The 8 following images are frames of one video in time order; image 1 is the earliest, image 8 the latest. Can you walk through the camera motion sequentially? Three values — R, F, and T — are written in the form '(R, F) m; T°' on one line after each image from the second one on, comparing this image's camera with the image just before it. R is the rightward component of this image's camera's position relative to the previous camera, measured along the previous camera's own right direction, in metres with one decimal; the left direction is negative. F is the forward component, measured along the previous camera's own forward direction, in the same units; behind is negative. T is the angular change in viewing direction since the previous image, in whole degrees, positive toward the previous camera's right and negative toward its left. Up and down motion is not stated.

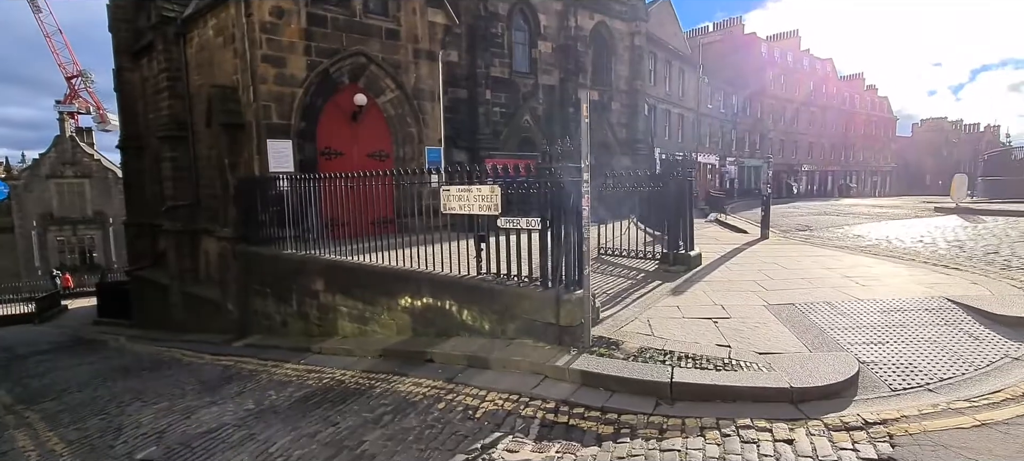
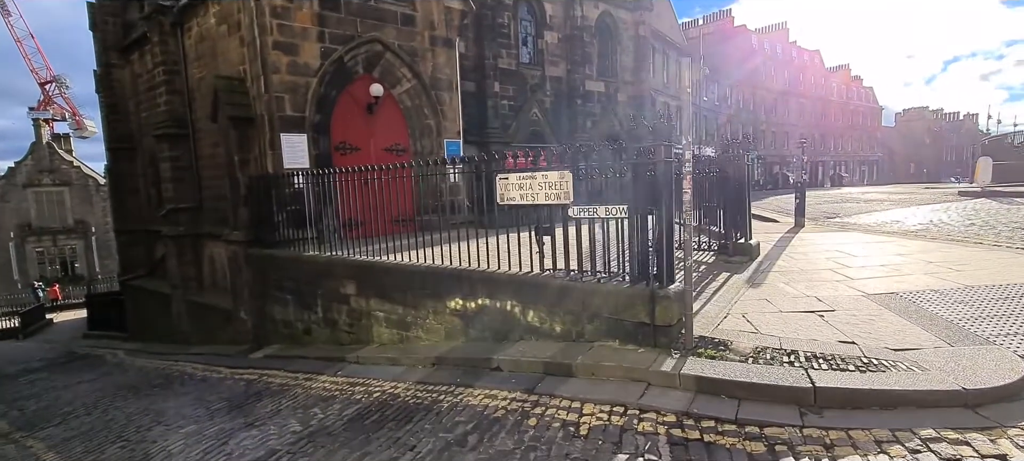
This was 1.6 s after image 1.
(-0.9, +0.6) m; +2°
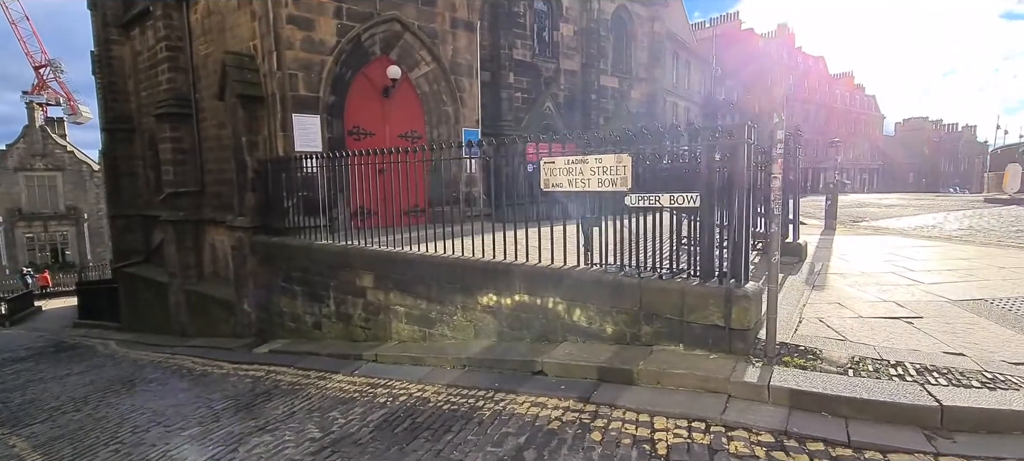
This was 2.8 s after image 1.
(-0.5, +0.5) m; +1°
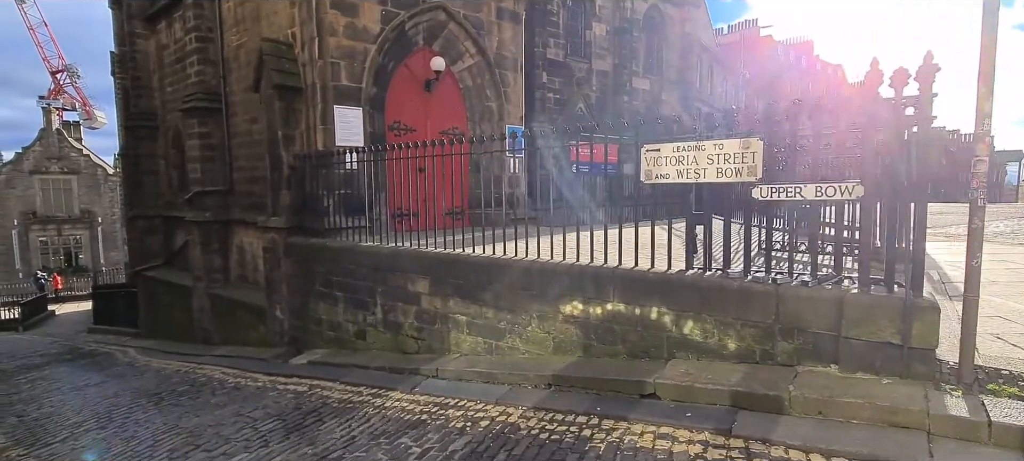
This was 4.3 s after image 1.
(-0.8, +0.6) m; -1°
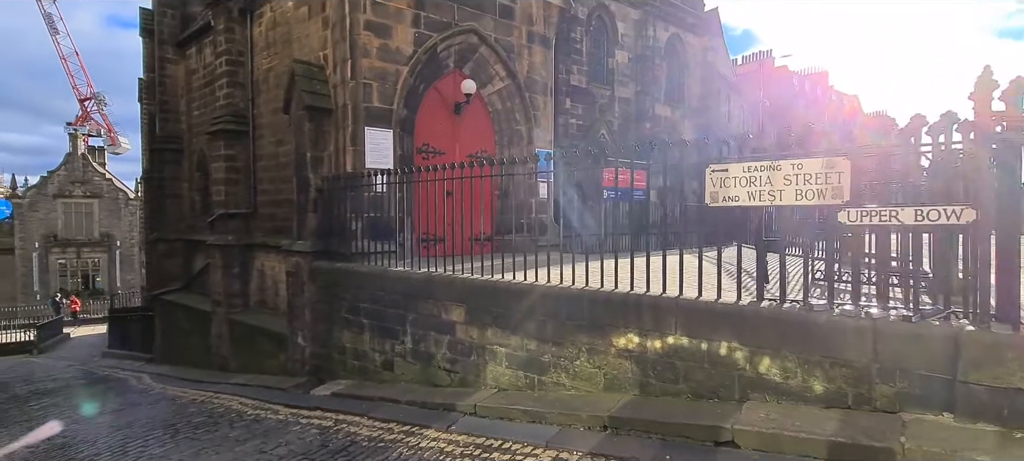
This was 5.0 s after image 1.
(-0.4, +0.3) m; -1°
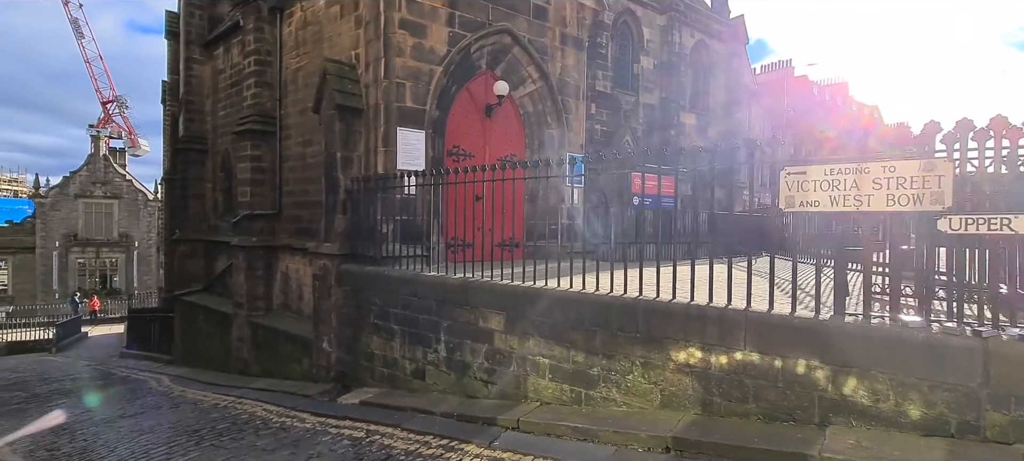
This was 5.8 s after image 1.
(-0.4, +0.3) m; -1°
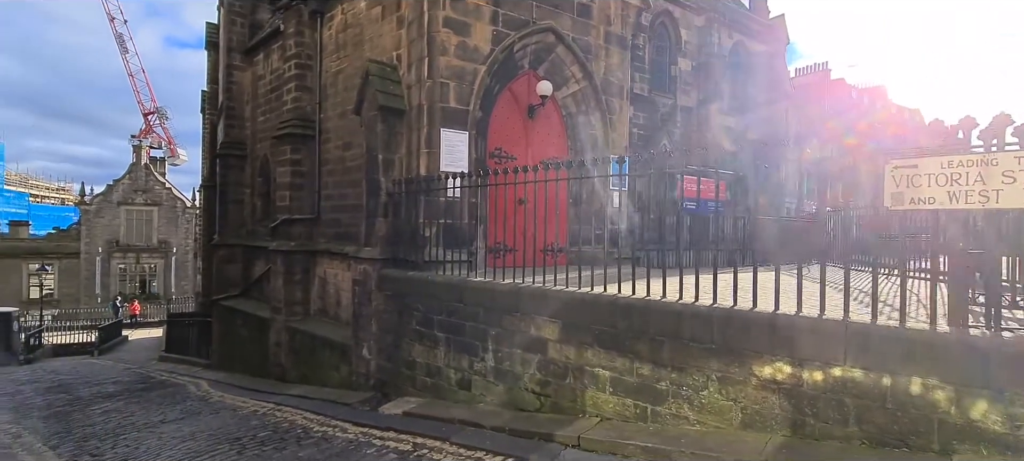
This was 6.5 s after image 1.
(-0.3, +0.3) m; -3°
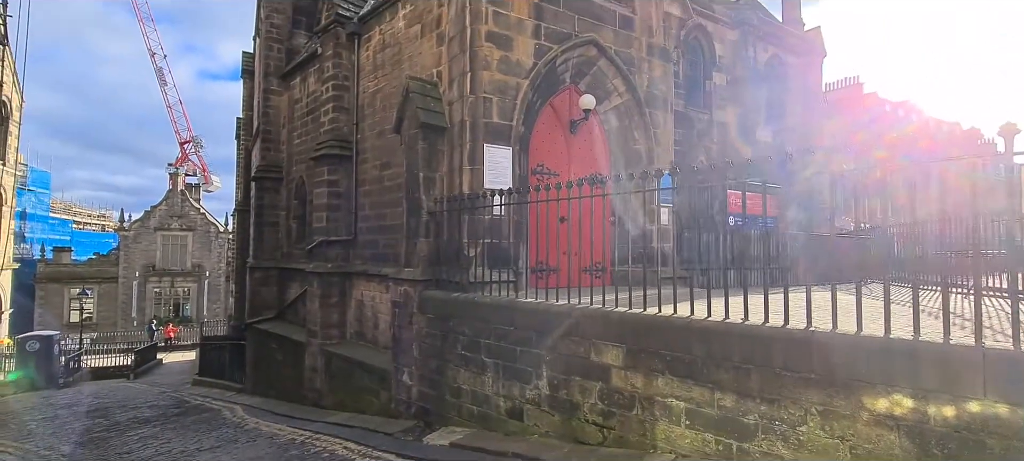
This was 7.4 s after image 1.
(-0.3, +0.3) m; -3°
